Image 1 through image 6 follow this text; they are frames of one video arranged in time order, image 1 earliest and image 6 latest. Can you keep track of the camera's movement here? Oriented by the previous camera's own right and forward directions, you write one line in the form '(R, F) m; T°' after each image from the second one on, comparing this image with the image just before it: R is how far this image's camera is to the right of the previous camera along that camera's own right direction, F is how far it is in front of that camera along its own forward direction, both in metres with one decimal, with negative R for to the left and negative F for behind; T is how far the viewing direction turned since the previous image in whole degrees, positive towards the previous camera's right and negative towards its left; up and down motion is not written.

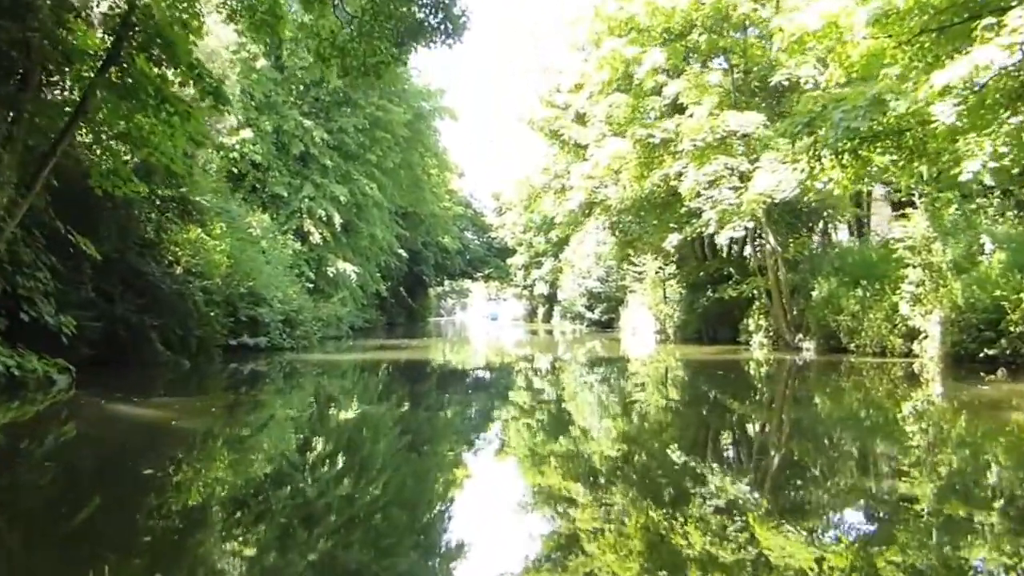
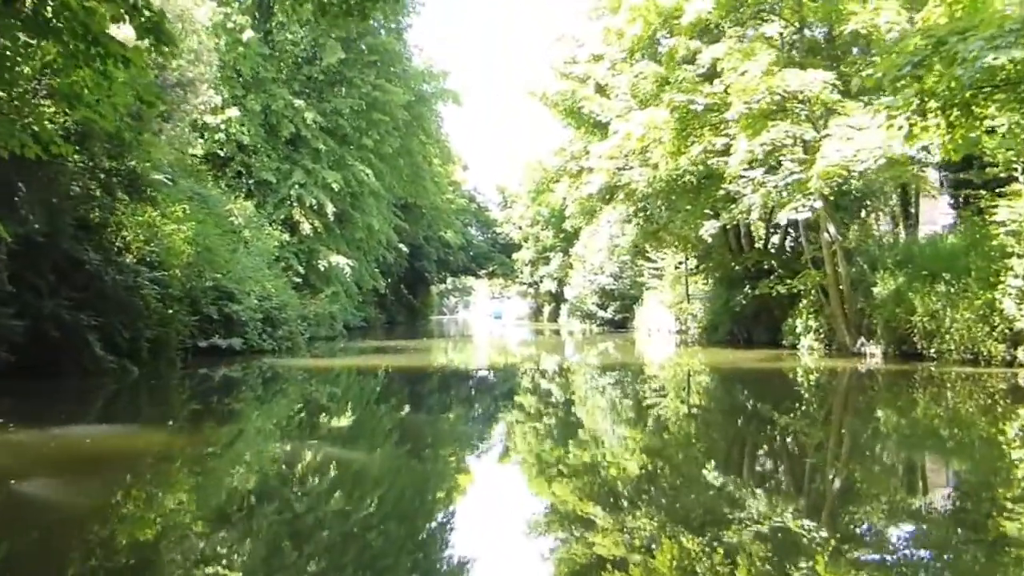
(0.0, +0.6) m; 0°
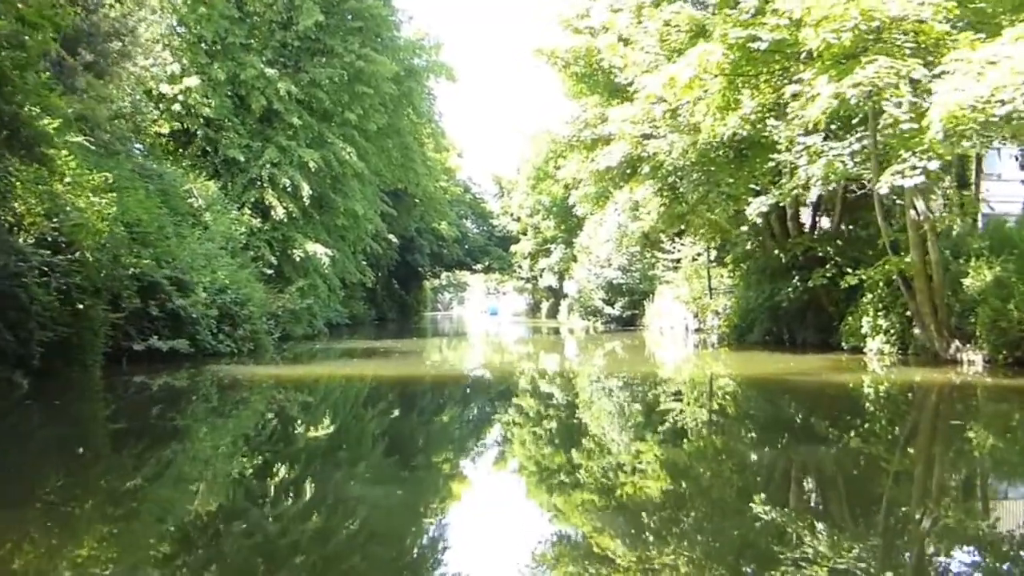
(0.0, +0.7) m; 0°
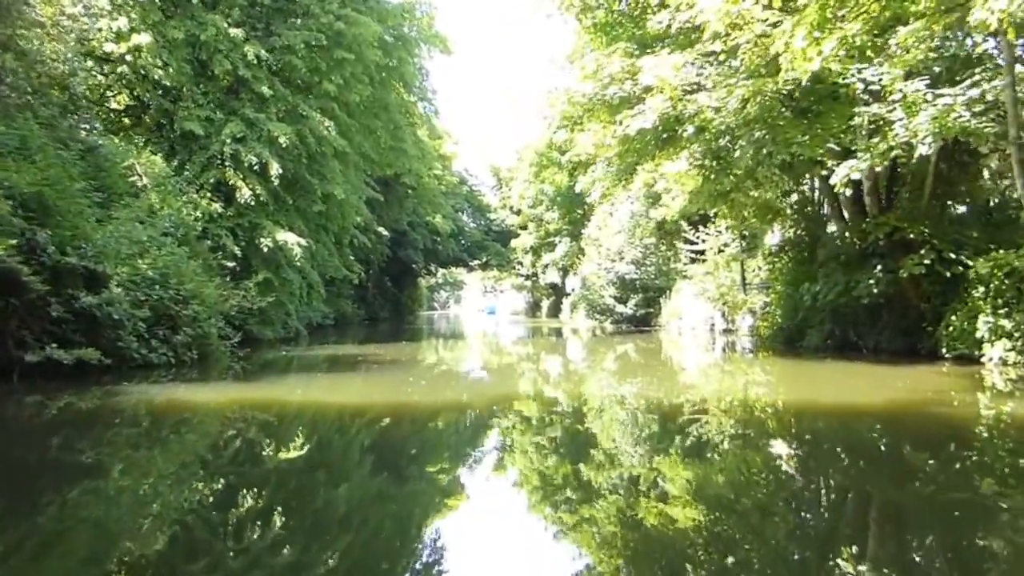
(0.0, +0.8) m; 0°
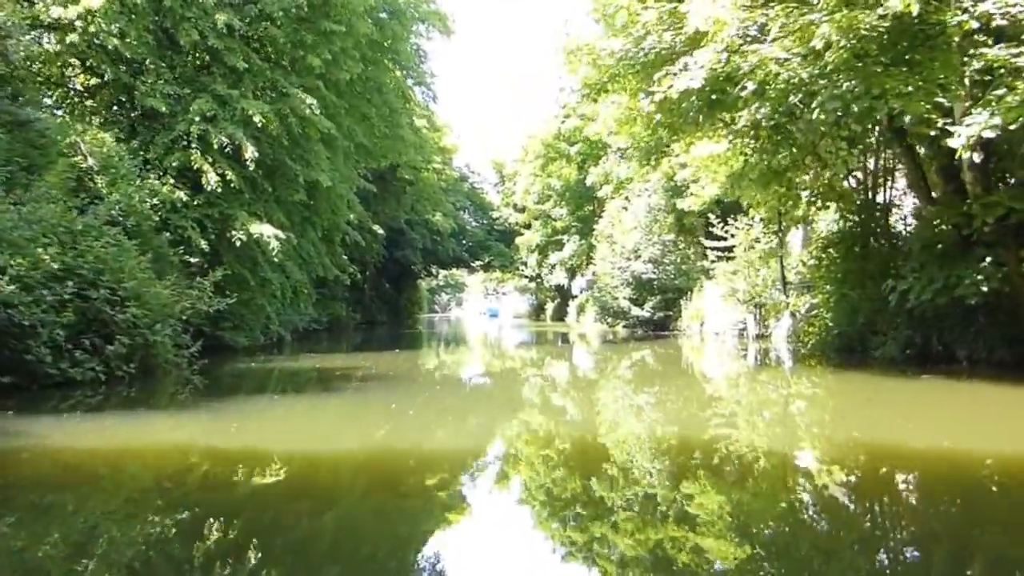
(0.0, +0.6) m; 0°
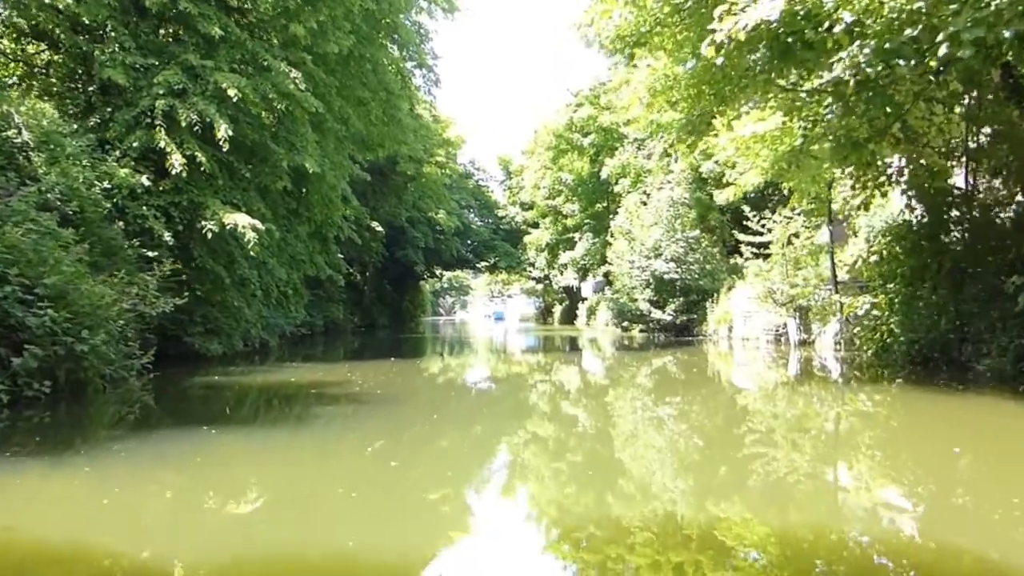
(0.0, +0.6) m; 0°
